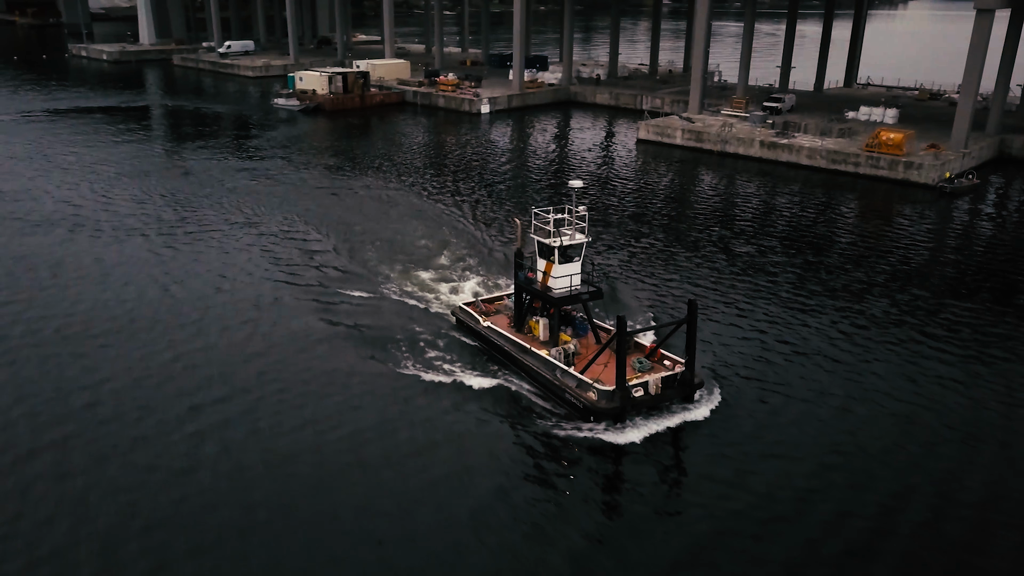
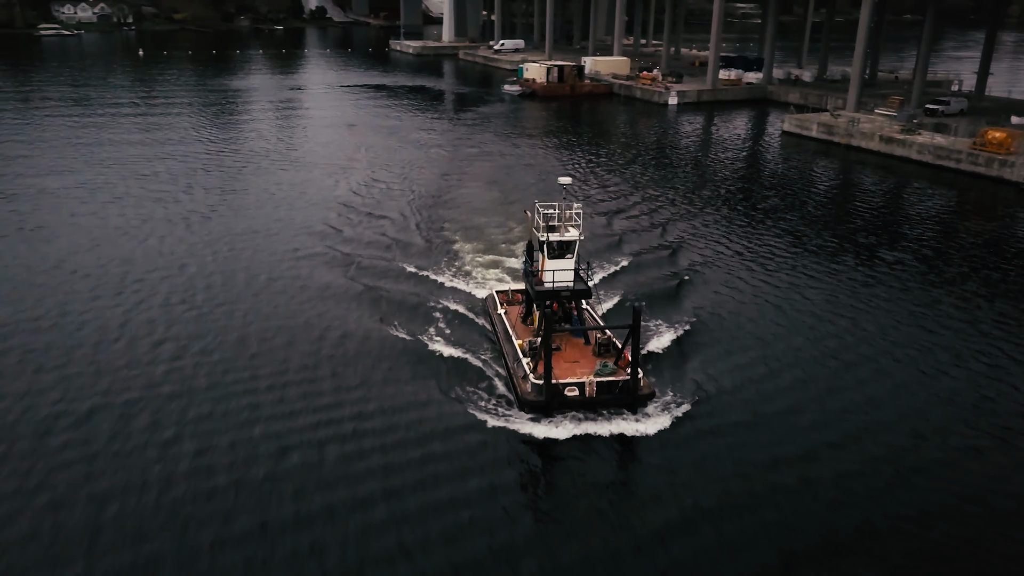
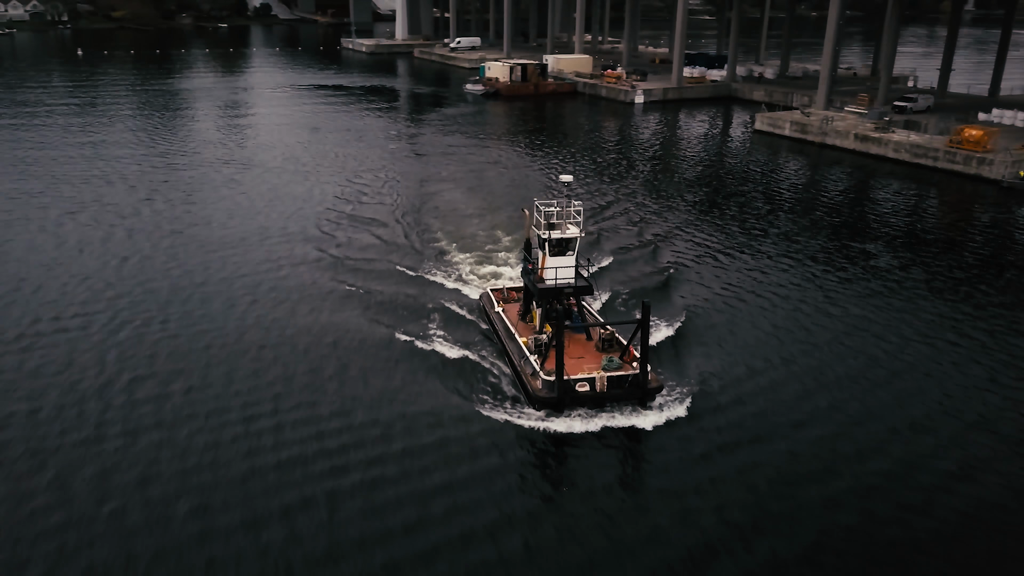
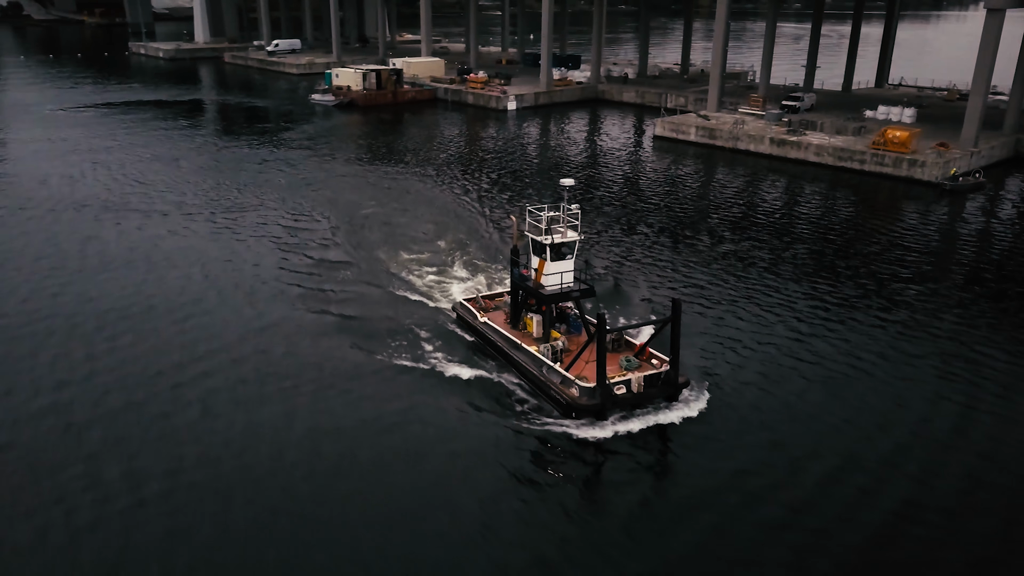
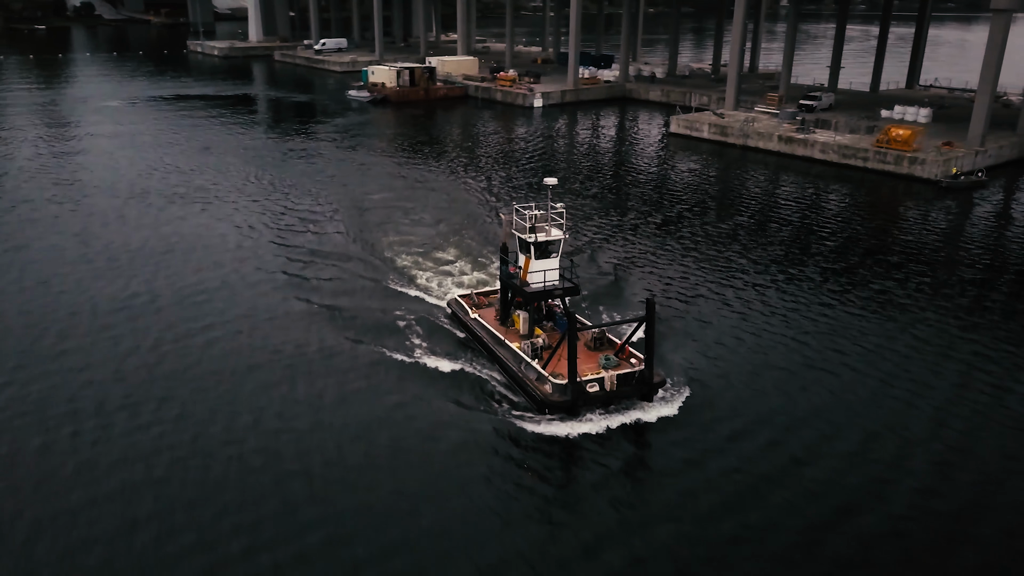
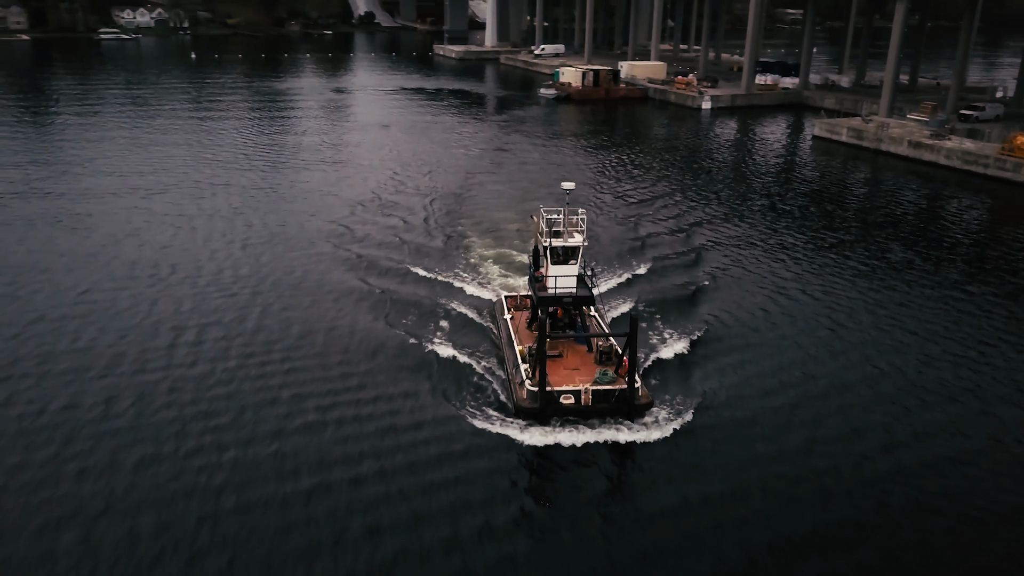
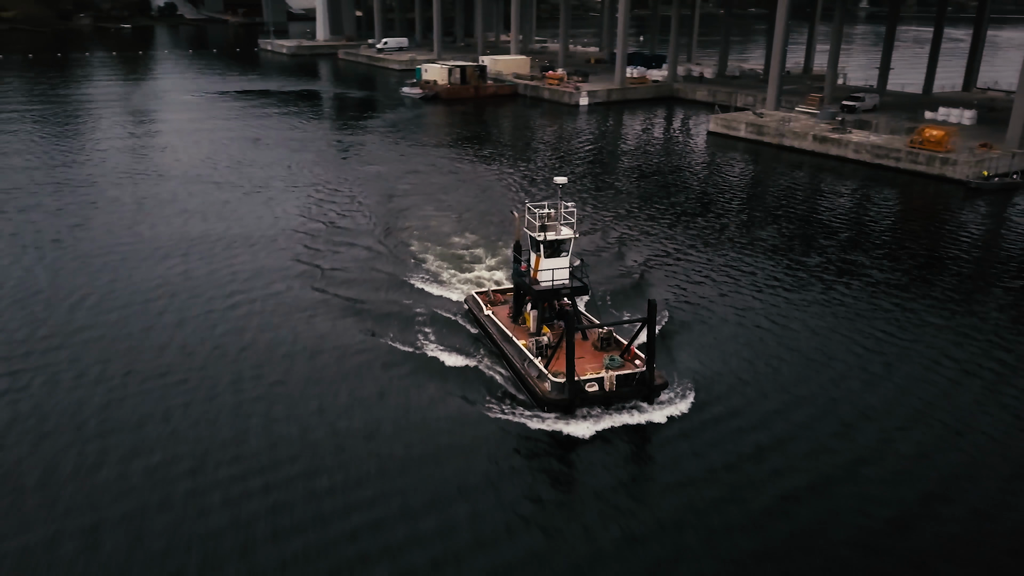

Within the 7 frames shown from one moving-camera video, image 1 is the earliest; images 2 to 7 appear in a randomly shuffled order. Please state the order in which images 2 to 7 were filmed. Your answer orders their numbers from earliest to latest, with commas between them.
4, 5, 7, 3, 2, 6
